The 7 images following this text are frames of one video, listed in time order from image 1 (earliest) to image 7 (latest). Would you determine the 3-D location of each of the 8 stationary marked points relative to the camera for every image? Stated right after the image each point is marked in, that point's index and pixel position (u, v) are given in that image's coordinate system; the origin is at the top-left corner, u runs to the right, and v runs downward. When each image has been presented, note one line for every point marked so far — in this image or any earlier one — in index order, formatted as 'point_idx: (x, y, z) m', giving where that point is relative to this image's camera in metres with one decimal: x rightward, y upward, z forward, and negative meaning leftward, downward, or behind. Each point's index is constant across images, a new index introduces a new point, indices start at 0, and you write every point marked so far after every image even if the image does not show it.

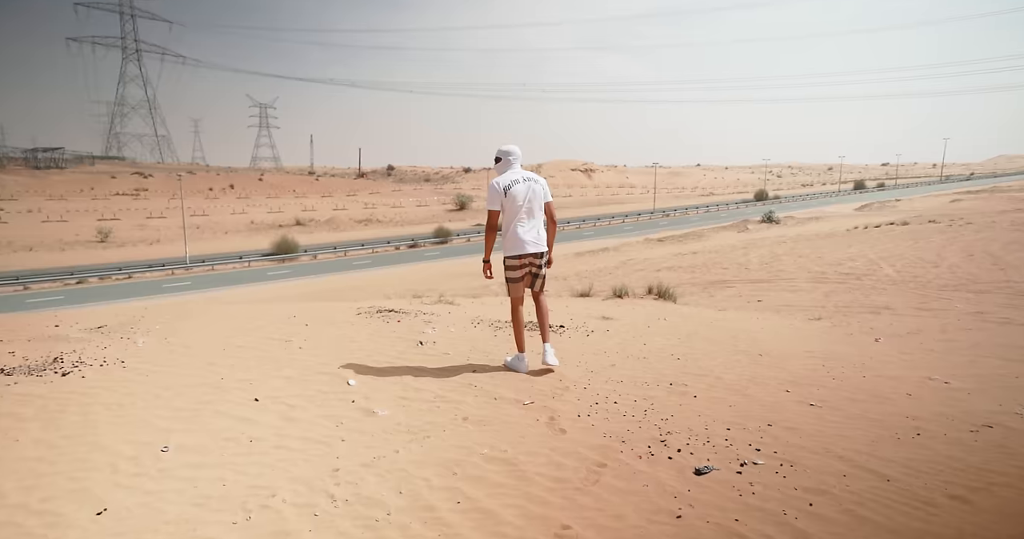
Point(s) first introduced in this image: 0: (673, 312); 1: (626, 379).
0: (+3.3, -0.8, +13.0) m
1: (+1.4, -1.3, +7.7) m
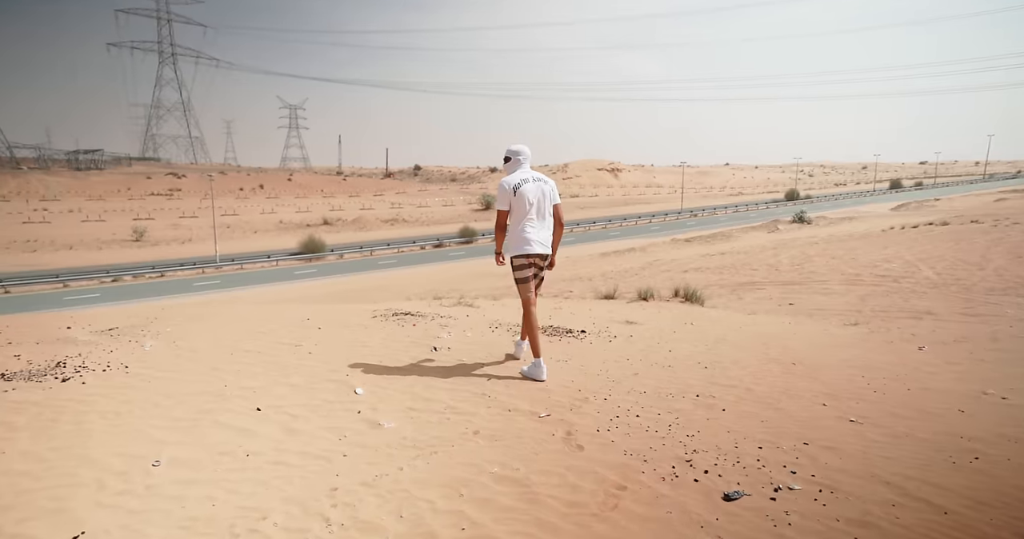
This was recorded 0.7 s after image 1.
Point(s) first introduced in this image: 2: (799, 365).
0: (+3.7, -0.9, +12.5) m
1: (+1.6, -1.4, +7.3) m
2: (+3.8, -1.3, +8.4) m
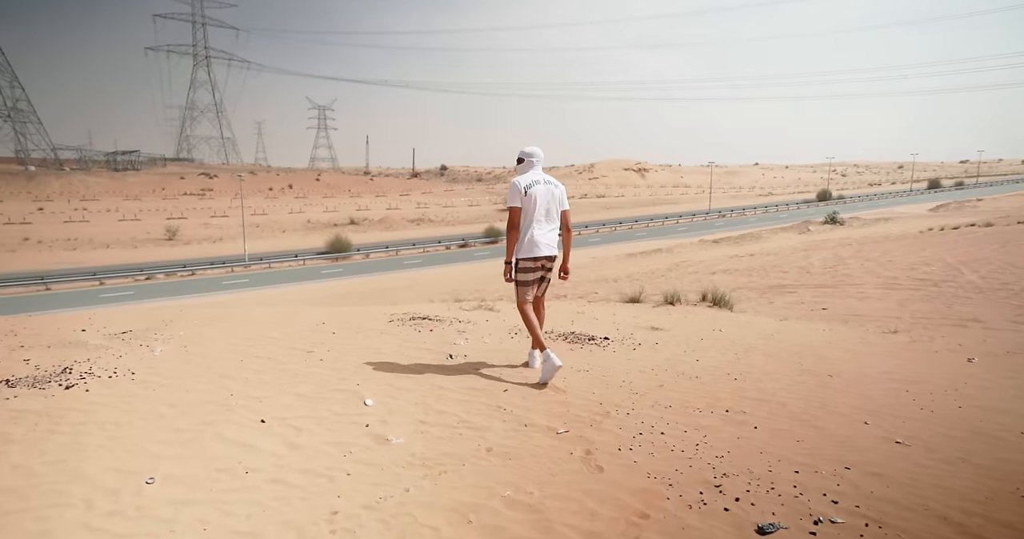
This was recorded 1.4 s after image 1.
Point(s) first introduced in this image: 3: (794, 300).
0: (+4.1, -1.0, +12.0) m
1: (+1.8, -1.4, +6.9) m
2: (+4.0, -1.3, +7.9) m
3: (+7.2, -0.7, +16.2) m
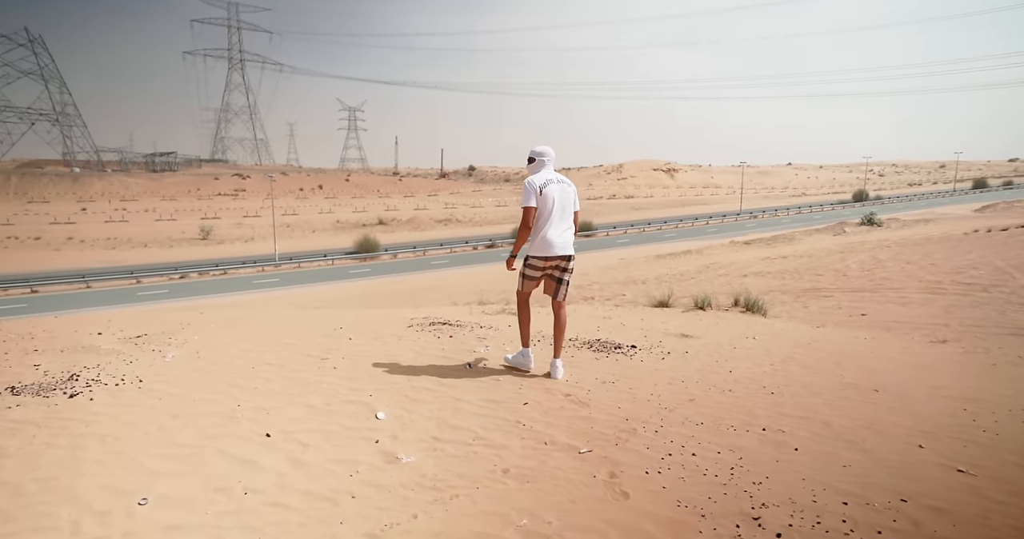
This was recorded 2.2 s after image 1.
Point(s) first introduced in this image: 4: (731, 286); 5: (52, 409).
0: (+4.5, -1.1, +11.4) m
1: (+2.0, -1.5, +6.4) m
2: (+4.3, -1.4, +7.3) m
3: (+7.8, -0.8, +15.5) m
4: (+6.8, -0.5, +19.5) m
5: (-4.1, -1.3, +5.7) m
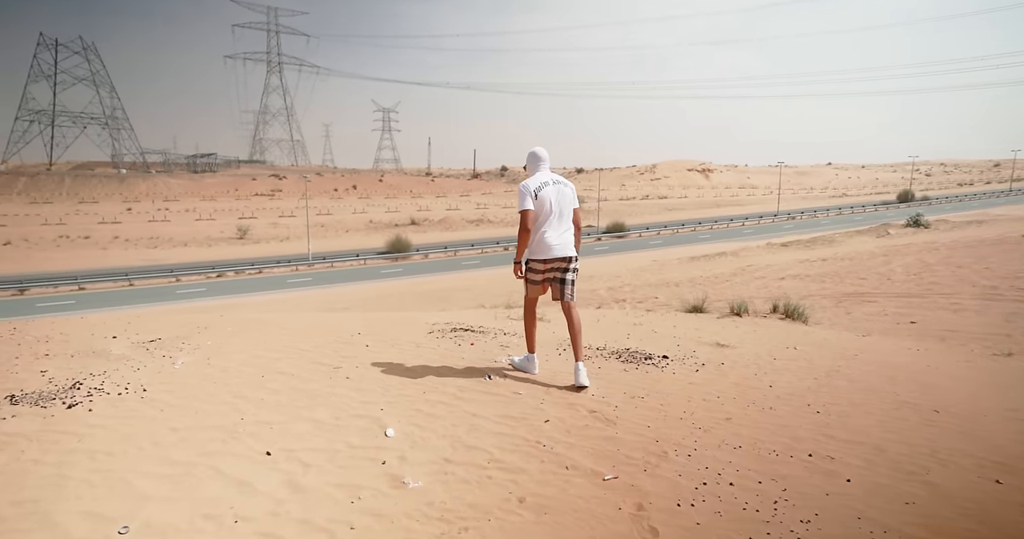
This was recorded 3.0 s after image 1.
0: (+5.0, -1.2, +10.7) m
1: (+2.1, -1.6, +5.8) m
2: (+4.5, -1.5, +6.6) m
3: (+8.5, -1.0, +14.7) m
4: (+7.6, -0.6, +18.6) m
5: (-4.0, -1.3, +5.4) m
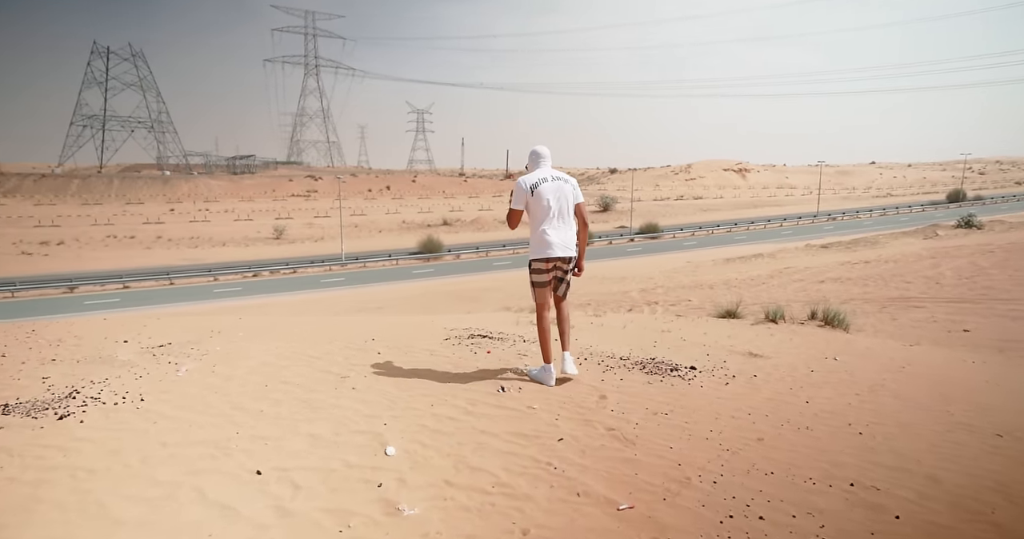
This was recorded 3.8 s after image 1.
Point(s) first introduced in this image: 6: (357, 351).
0: (+5.3, -1.2, +10.0) m
1: (+2.2, -1.7, +5.3) m
2: (+4.6, -1.6, +6.0) m
3: (+9.0, -1.1, +13.8) m
4: (+8.3, -0.7, +17.8) m
5: (-3.9, -1.3, +5.2) m
6: (-2.1, -1.1, +8.4) m
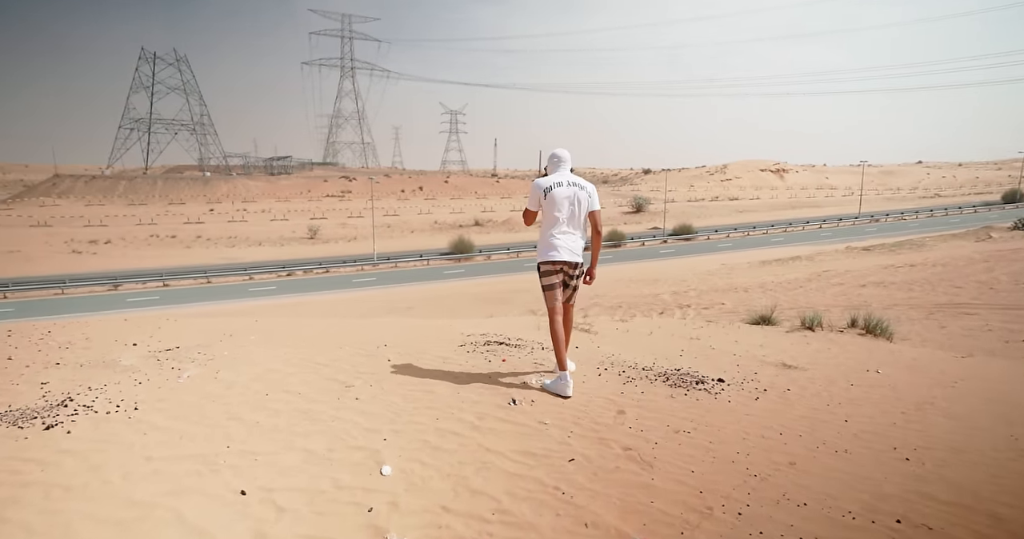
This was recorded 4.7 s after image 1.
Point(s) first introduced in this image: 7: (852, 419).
0: (+5.6, -1.3, +9.3) m
1: (+2.3, -1.7, +4.8) m
2: (+4.7, -1.7, +5.3) m
3: (+9.5, -1.2, +12.9) m
4: (+9.0, -0.9, +16.9) m
5: (-3.9, -1.4, +5.0) m
6: (-1.9, -1.1, +8.1) m
7: (+3.5, -1.6, +6.6) m
